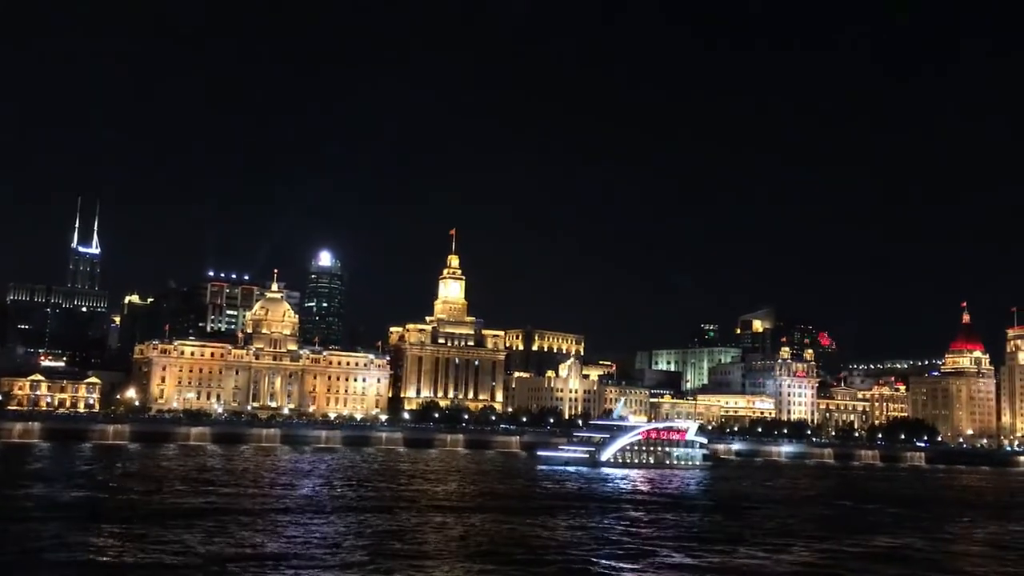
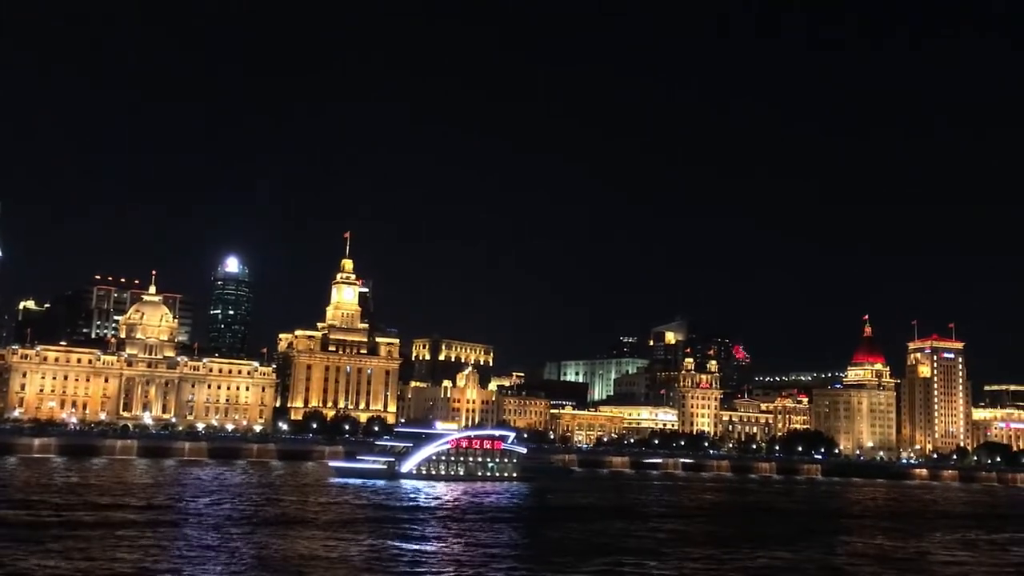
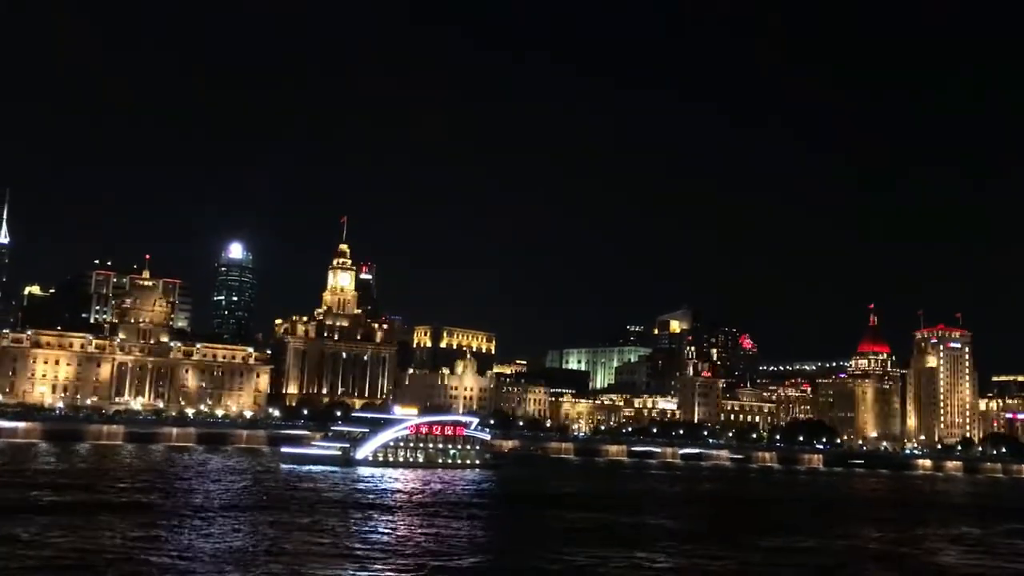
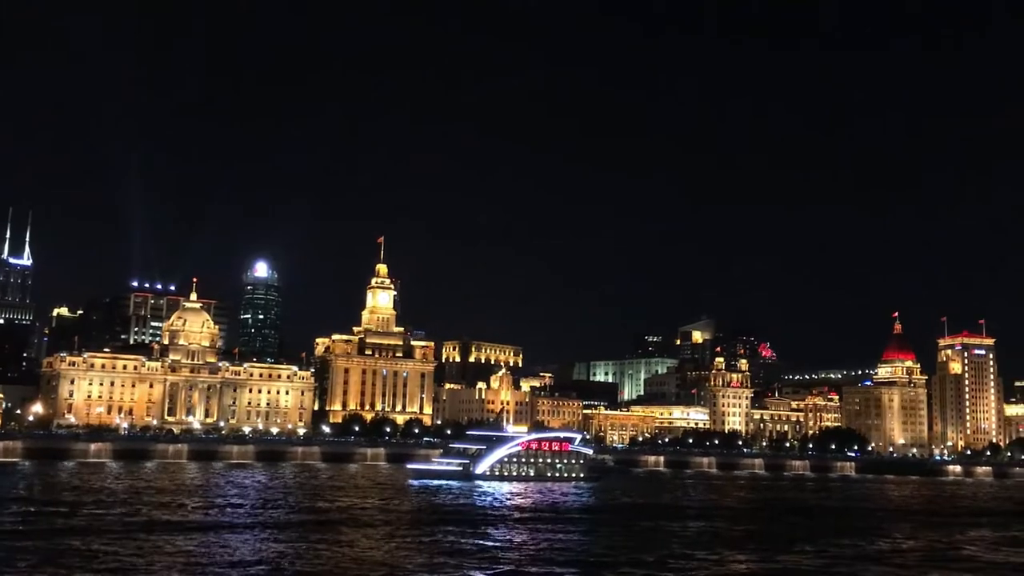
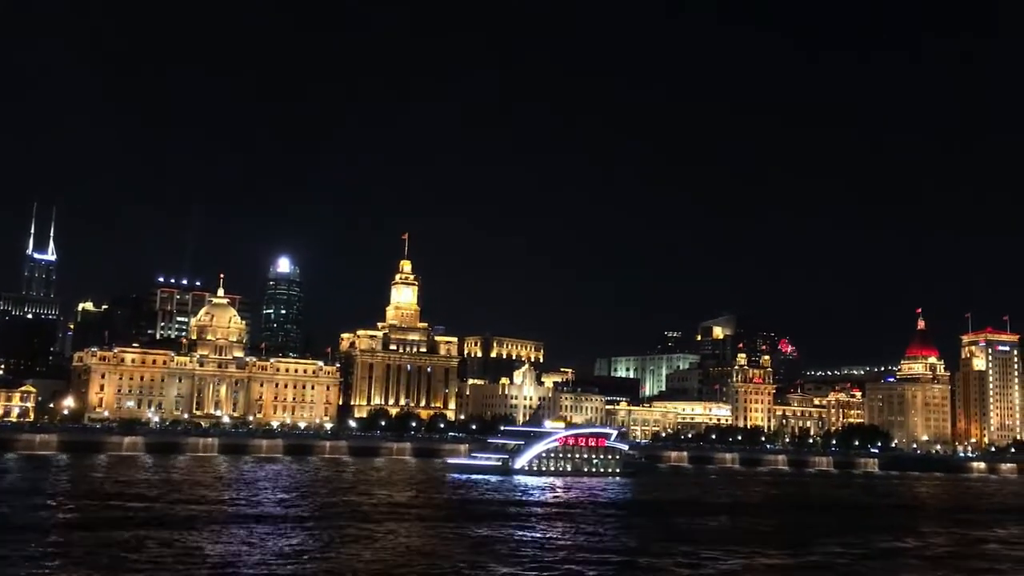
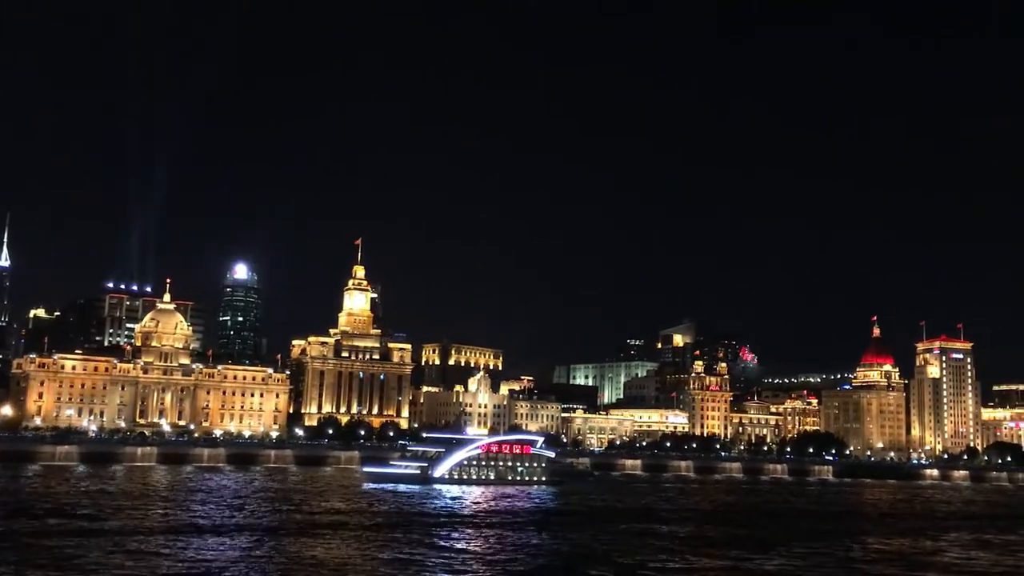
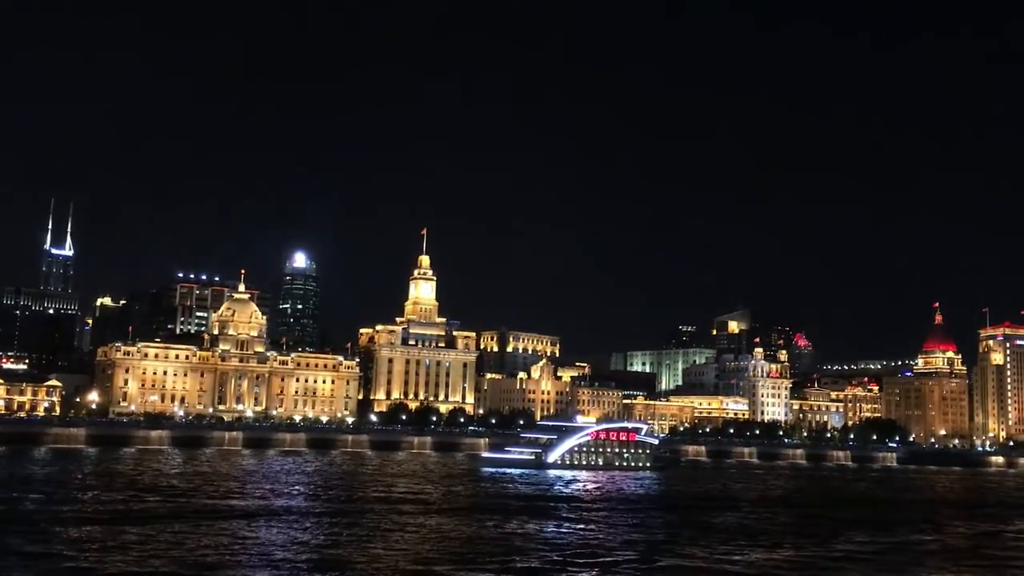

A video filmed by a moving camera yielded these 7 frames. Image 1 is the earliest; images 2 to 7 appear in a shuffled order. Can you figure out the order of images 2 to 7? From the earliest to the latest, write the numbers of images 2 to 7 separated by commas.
7, 5, 4, 6, 2, 3
